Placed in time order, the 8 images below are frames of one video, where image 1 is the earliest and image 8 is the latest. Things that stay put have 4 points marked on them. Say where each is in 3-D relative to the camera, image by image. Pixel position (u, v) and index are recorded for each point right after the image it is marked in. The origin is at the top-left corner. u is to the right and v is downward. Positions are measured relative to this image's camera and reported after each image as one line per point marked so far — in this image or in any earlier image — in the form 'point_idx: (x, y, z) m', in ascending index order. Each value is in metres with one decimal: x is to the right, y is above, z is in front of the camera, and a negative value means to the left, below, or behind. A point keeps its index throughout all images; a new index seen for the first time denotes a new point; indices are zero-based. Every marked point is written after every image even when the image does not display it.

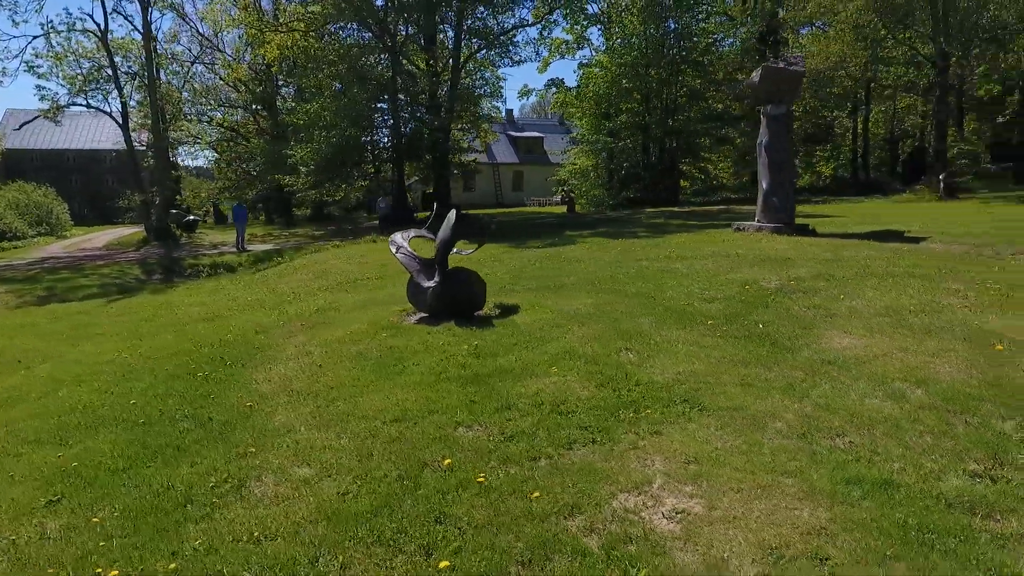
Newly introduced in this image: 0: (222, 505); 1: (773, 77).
0: (-1.9, -1.5, +4.2) m
1: (+6.8, +5.4, +16.2) m
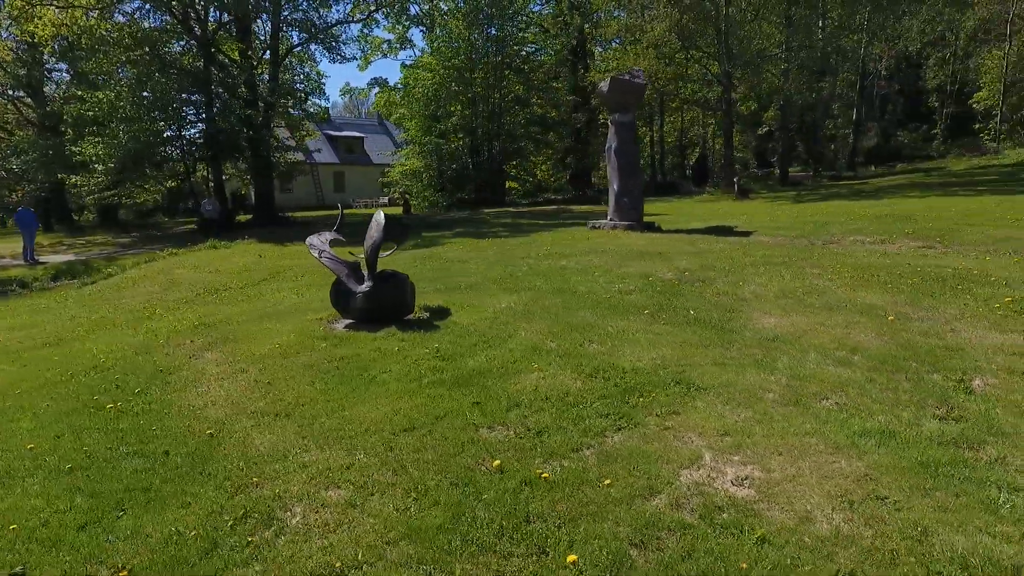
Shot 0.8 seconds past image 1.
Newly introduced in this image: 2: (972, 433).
0: (-1.4, -1.5, +3.8) m
1: (+3.2, +5.7, +17.7) m
2: (+3.1, -1.0, +4.3) m
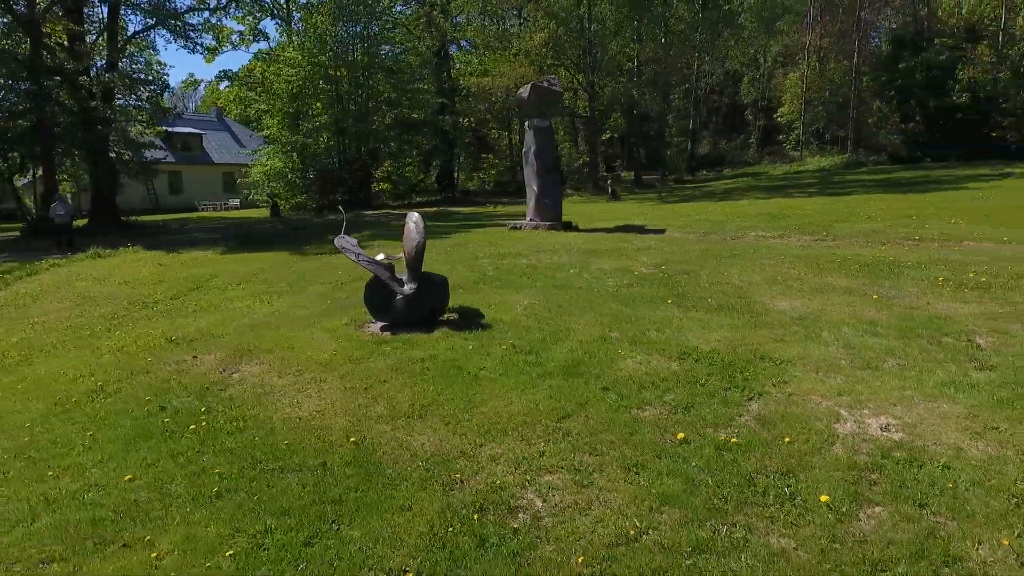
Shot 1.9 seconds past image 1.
0: (+0.2, -1.5, +4.0) m
1: (+0.9, +5.7, +18.6) m
2: (+4.5, -0.8, +5.7) m
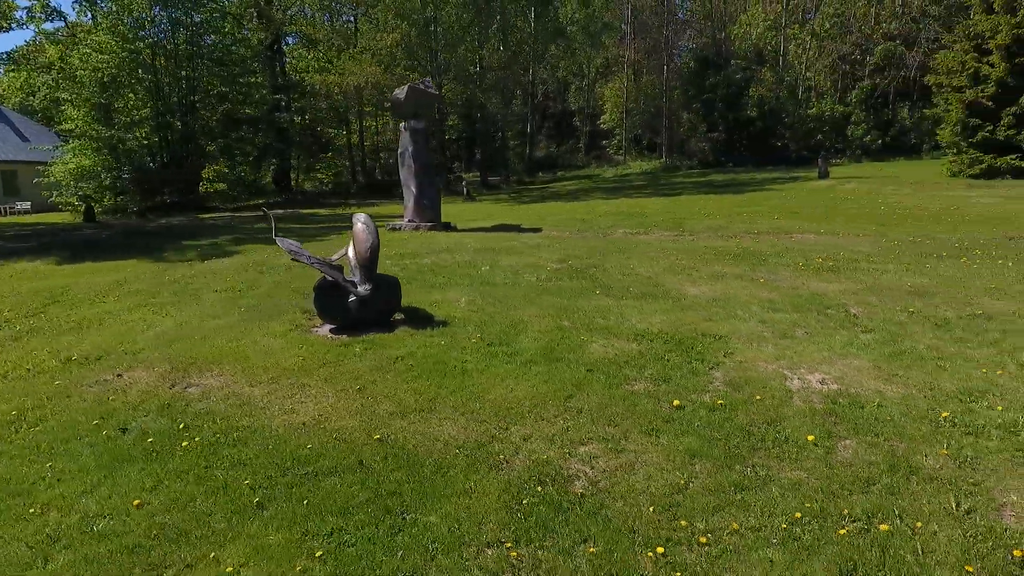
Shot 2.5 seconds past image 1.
0: (+0.6, -1.5, +4.5) m
1: (-2.8, +5.7, +18.8) m
2: (+4.3, -0.5, +7.2) m
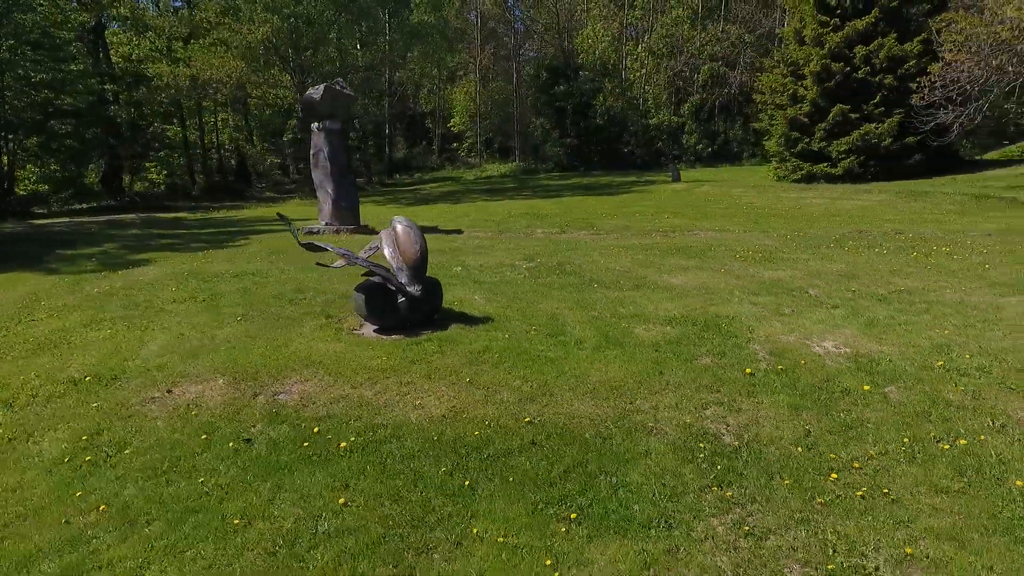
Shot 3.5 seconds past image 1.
0: (+2.1, -1.3, +5.5) m
1: (-5.2, +5.6, +18.4) m
2: (+4.9, -0.3, +9.1) m
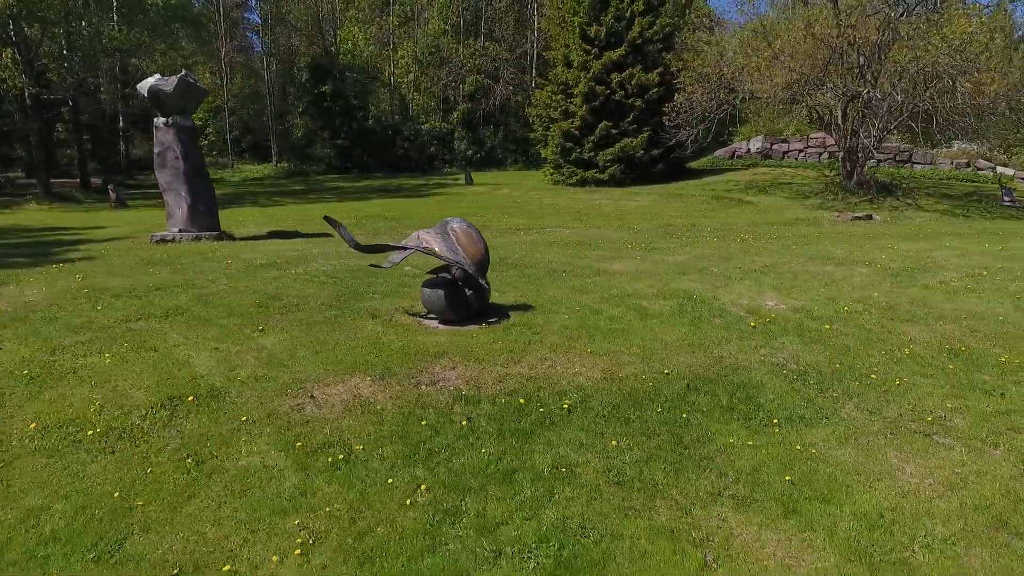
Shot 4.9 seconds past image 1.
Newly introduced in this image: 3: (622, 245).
0: (+3.7, -1.0, +8.0) m
1: (-8.7, +5.3, +16.7) m
2: (+4.7, +0.2, +12.4) m
3: (+2.9, +1.1, +16.4) m
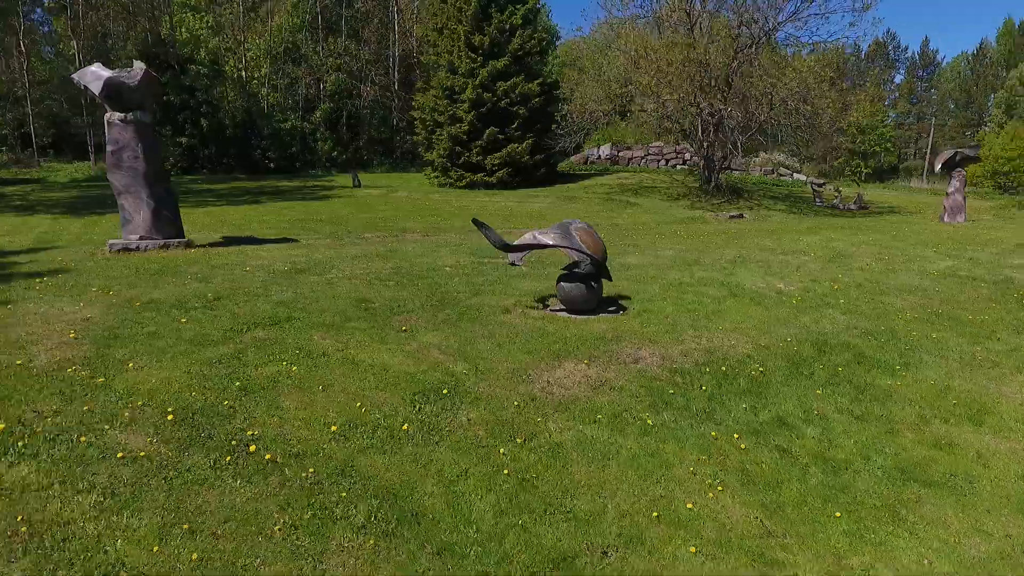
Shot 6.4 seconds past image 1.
0: (+5.8, -0.7, +10.4) m
1: (-8.8, +4.9, +15.2) m
2: (+5.5, +0.5, +14.9) m
3: (+2.5, +1.3, +18.2) m
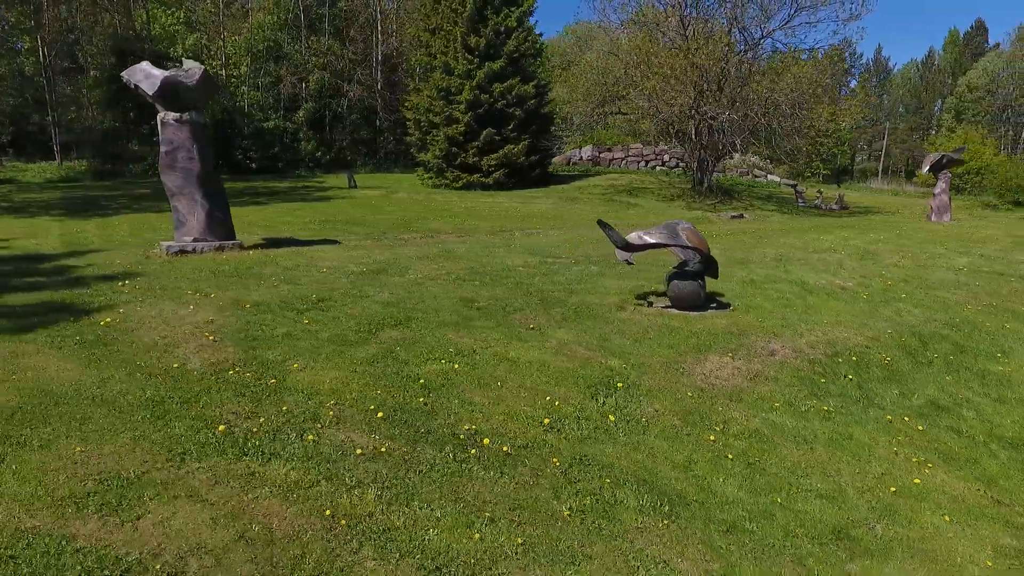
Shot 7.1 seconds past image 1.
0: (+7.6, -0.6, +11.2) m
1: (-7.3, +4.9, +14.9) m
2: (+7.0, +0.5, +15.6) m
3: (+3.8, +1.4, +18.7) m
